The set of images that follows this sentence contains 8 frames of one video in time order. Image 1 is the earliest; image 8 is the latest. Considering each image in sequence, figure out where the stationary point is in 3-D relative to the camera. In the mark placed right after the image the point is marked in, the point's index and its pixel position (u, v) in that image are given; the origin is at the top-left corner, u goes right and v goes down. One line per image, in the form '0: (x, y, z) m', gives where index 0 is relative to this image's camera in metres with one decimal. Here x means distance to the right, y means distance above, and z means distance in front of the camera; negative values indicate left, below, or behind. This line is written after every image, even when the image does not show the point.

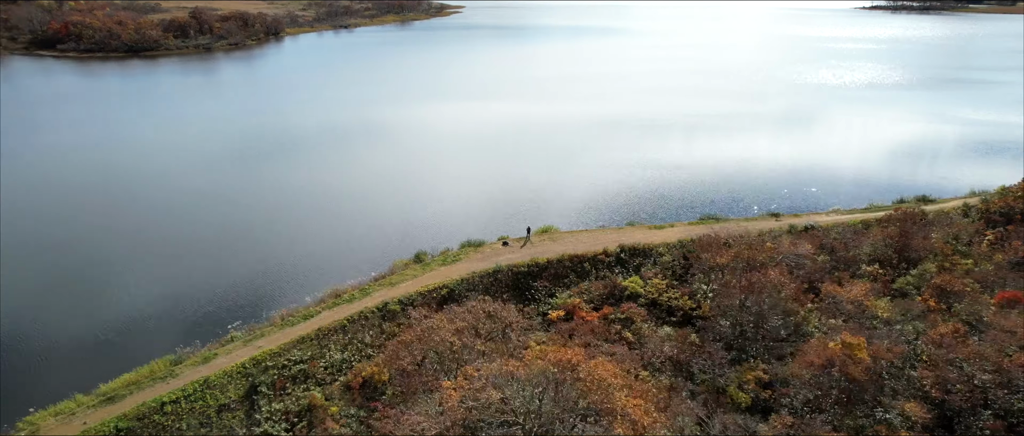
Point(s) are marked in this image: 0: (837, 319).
0: (+9.3, -2.8, +17.3) m
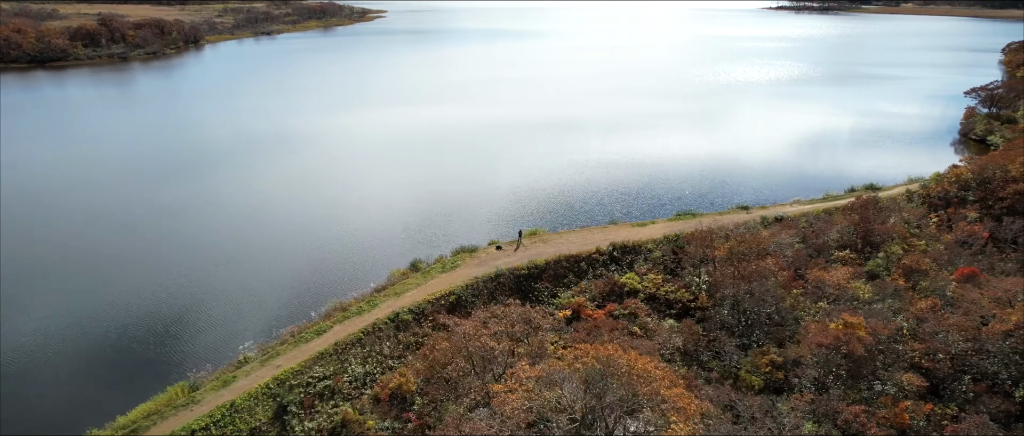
0: (+9.5, -2.5, +18.5) m
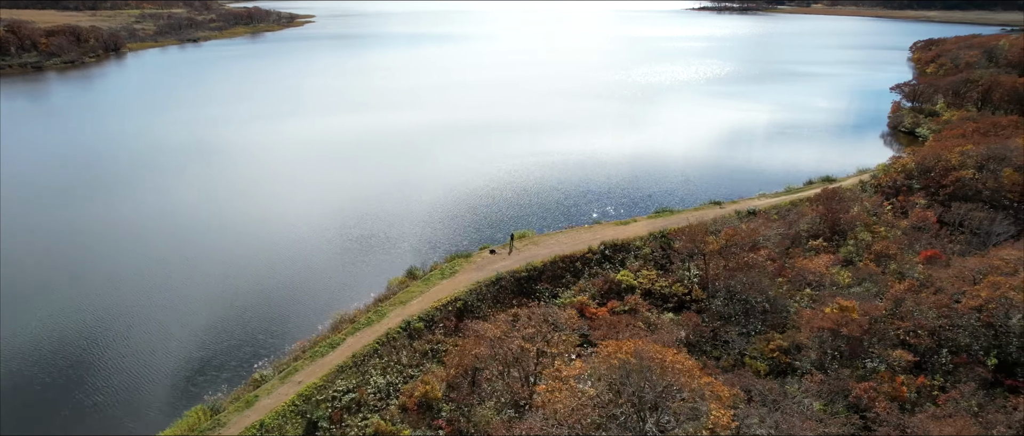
0: (+9.7, -2.2, +19.7) m
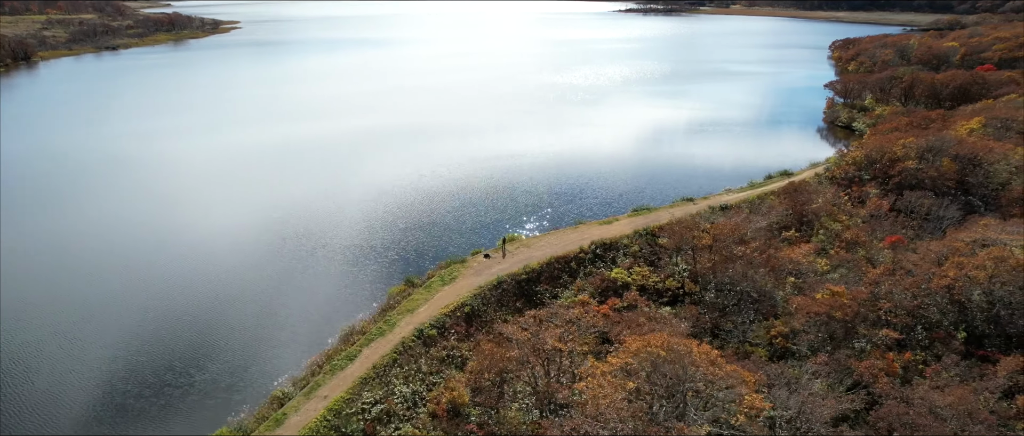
0: (+9.7, -1.9, +20.9) m
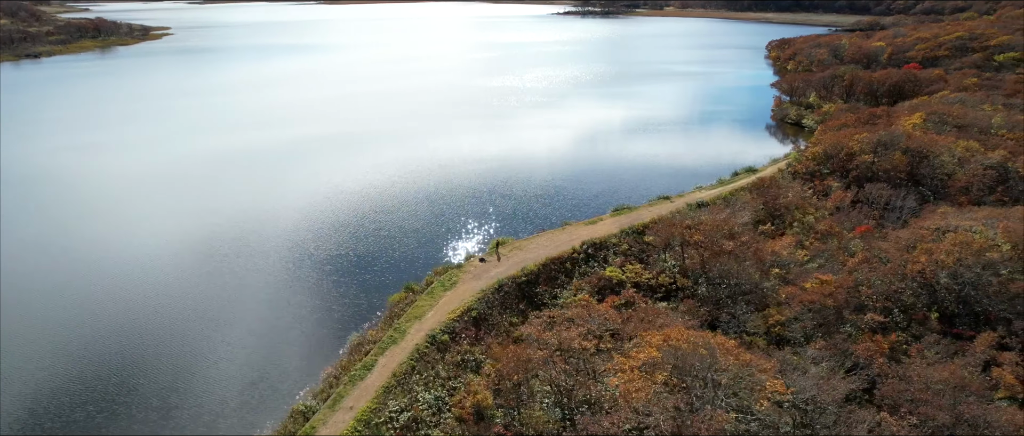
0: (+9.6, -1.7, +22.0) m
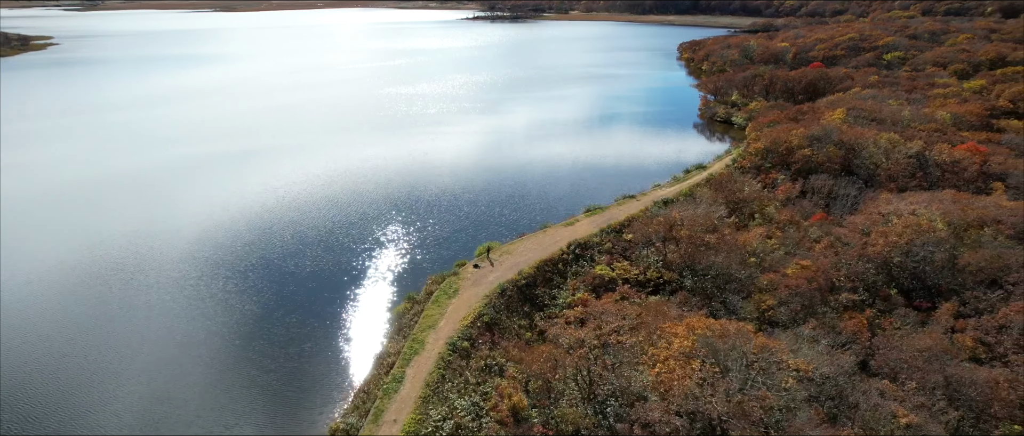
0: (+9.4, -1.4, +23.7) m
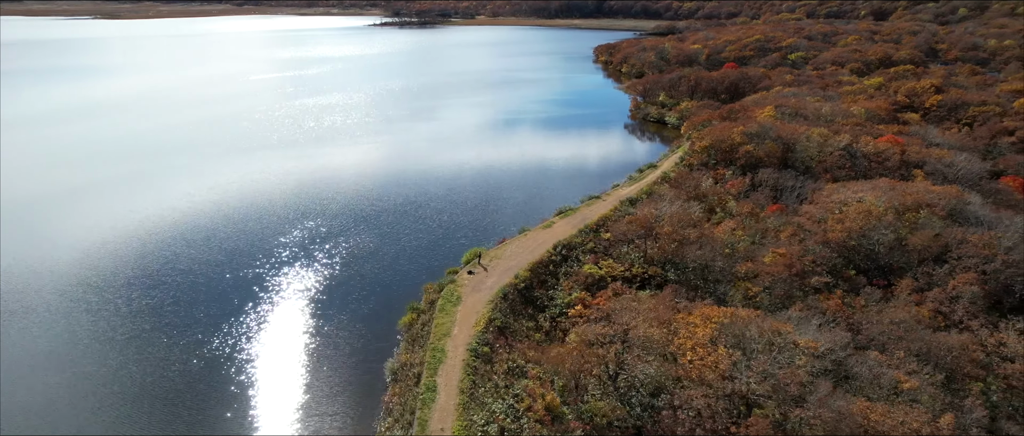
0: (+8.9, -1.2, +25.3) m
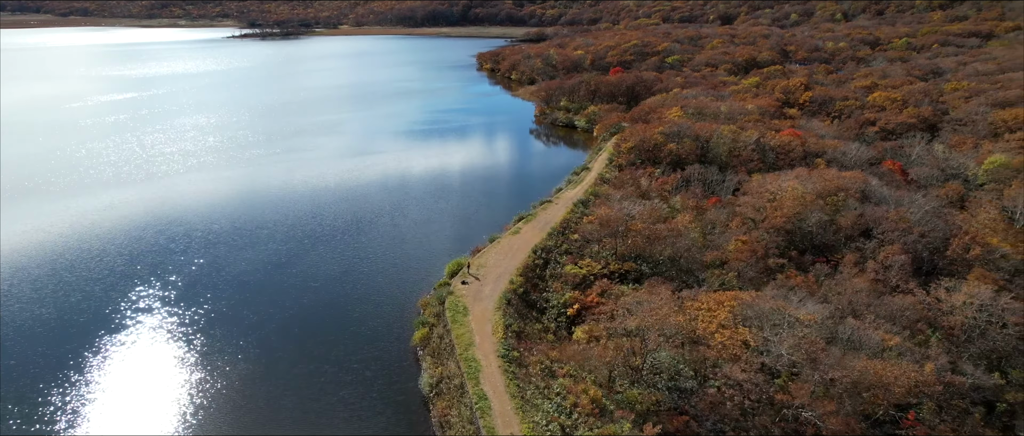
0: (+7.9, -0.9, +27.6) m
